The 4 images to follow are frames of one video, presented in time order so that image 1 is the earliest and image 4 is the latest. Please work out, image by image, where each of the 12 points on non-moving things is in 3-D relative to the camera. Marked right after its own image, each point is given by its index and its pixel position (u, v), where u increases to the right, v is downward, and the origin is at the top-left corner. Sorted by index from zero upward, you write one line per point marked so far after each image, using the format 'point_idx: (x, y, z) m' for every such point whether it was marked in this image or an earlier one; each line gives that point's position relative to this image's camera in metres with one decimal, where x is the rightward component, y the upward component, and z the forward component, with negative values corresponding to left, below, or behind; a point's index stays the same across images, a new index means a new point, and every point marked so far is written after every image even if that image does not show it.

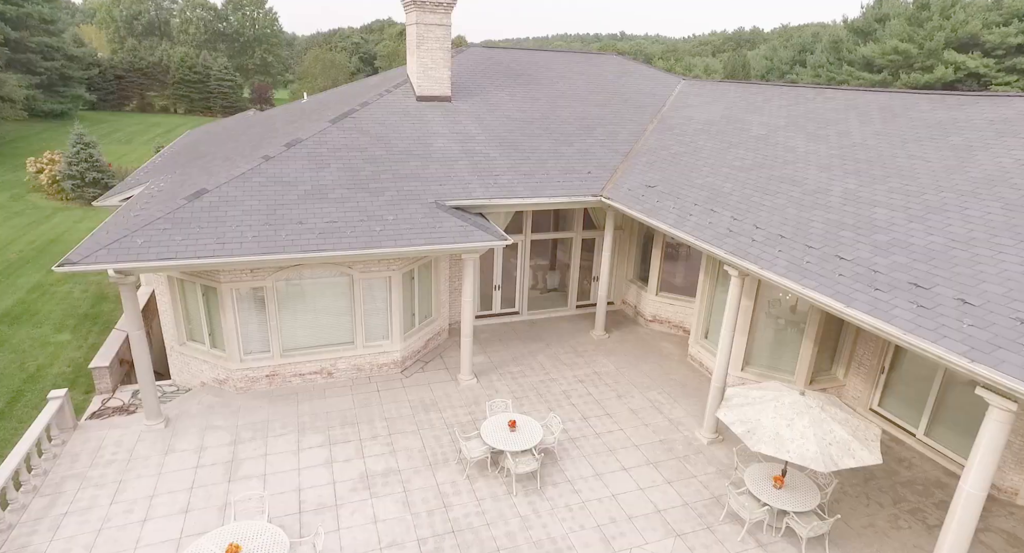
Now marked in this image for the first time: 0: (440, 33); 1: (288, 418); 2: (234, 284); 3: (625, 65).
0: (-1.7, +5.8, +13.4) m
1: (-4.1, -2.6, +10.3) m
2: (-5.1, -0.1, +10.2) m
3: (+3.6, +6.7, +18.0) m
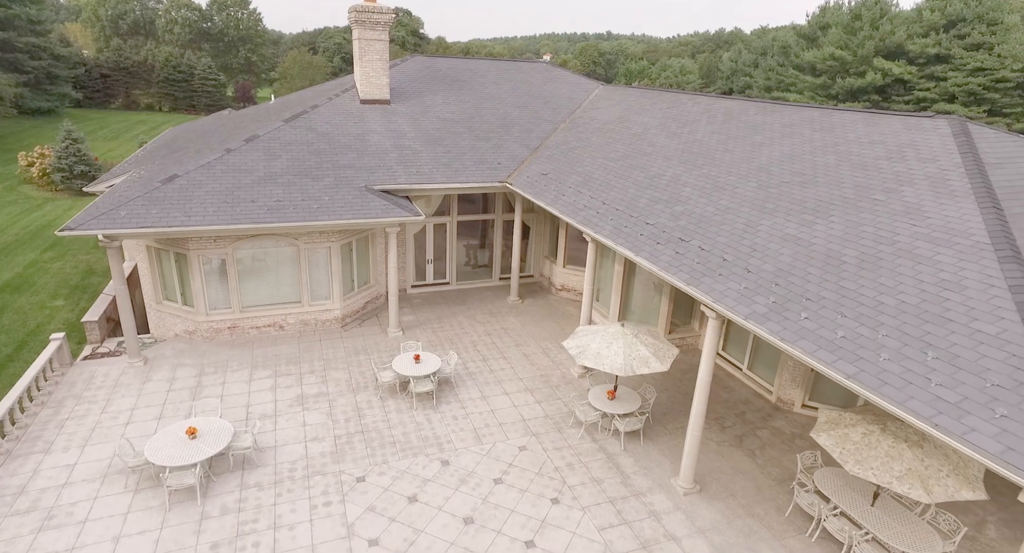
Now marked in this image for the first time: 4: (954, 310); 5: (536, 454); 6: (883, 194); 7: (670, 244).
0: (-3.8, +6.5, +16.0) m
1: (-6.1, -1.9, +12.8) m
2: (-7.1, +0.6, +12.8) m
3: (+1.5, +7.5, +20.6) m
4: (+4.7, -0.3, +6.1) m
5: (+0.4, -3.2, +10.1) m
6: (+5.5, +1.2, +8.3) m
7: (+2.6, +0.5, +9.2) m
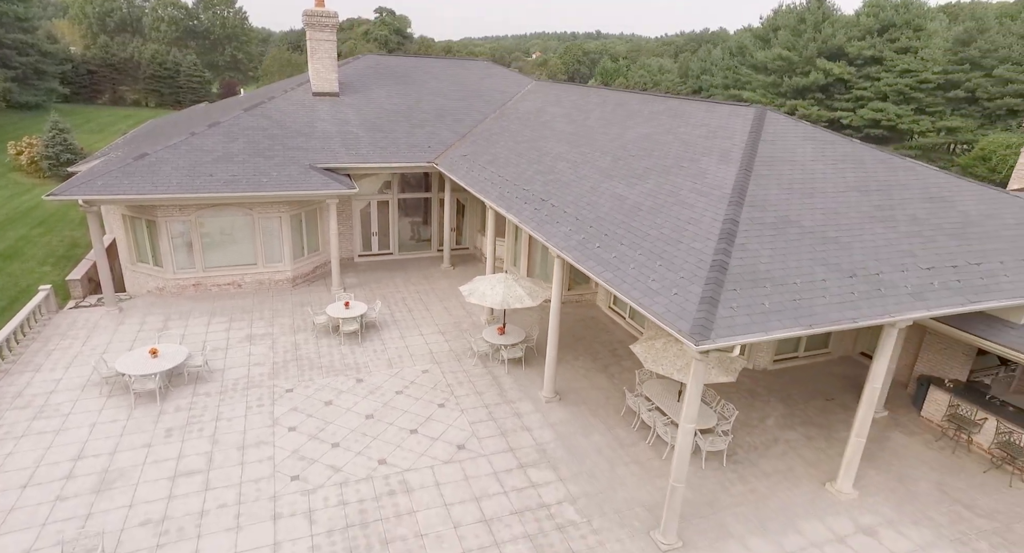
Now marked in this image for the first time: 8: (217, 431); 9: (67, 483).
0: (-6.0, +7.5, +18.4) m
1: (-8.3, -0.9, +15.2) m
2: (-9.2, +1.6, +15.1) m
3: (-0.8, +8.4, +23.1) m
4: (+2.7, +0.6, +8.6) m
5: (-1.7, -2.2, +12.5) m
6: (+3.4, +2.2, +10.9) m
7: (+0.4, +1.5, +11.6) m
8: (-5.4, -2.8, +10.4) m
9: (-7.0, -3.3, +8.9) m
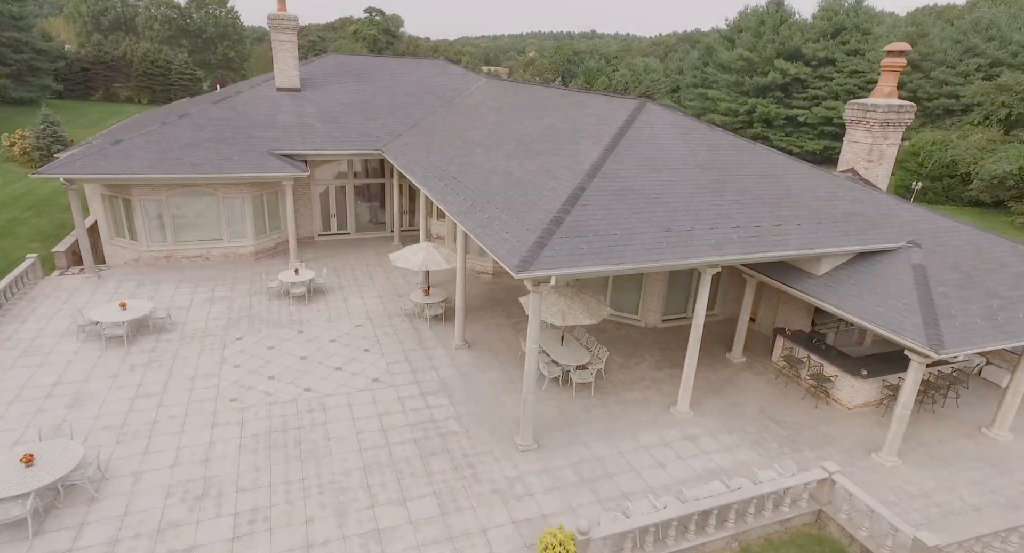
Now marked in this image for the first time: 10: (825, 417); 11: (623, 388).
0: (-8.0, +8.4, +20.4) m
1: (-10.3, 0.0, +17.3) m
2: (-11.3, +2.4, +17.2) m
3: (-2.9, +9.3, +25.2) m
4: (+0.6, +1.4, +10.7) m
5: (-3.8, -1.3, +14.6) m
6: (+1.3, +3.0, +13.0) m
7: (-1.6, +2.3, +13.7) m
8: (-7.5, -2.0, +12.4) m
9: (-9.1, -2.4, +11.0) m
10: (+6.3, -2.8, +11.3) m
11: (+2.4, -2.5, +12.4) m
